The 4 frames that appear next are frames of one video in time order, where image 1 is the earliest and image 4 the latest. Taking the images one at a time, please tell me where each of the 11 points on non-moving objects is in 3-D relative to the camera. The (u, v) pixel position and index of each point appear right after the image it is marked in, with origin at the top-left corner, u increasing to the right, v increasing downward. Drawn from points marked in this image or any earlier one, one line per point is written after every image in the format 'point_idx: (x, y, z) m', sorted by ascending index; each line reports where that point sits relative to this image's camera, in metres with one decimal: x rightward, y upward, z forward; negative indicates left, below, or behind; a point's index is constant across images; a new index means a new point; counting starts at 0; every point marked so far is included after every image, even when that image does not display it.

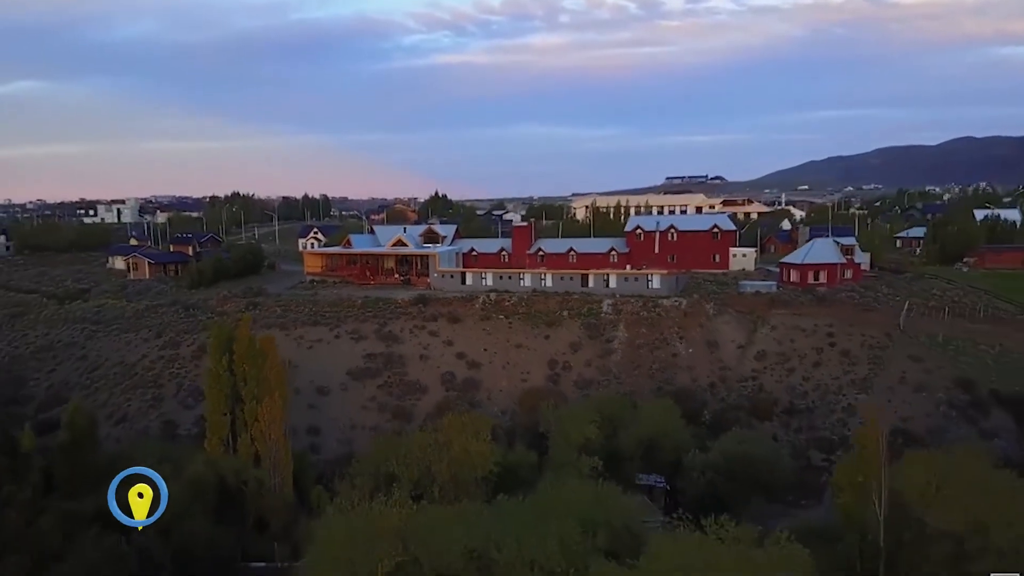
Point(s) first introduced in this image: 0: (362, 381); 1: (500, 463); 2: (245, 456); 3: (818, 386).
0: (-3.5, -2.1, +19.9) m
1: (-0.2, -3.2, +15.6) m
2: (-4.7, -3.0, +15.3) m
3: (+6.6, -1.9, +18.5) m
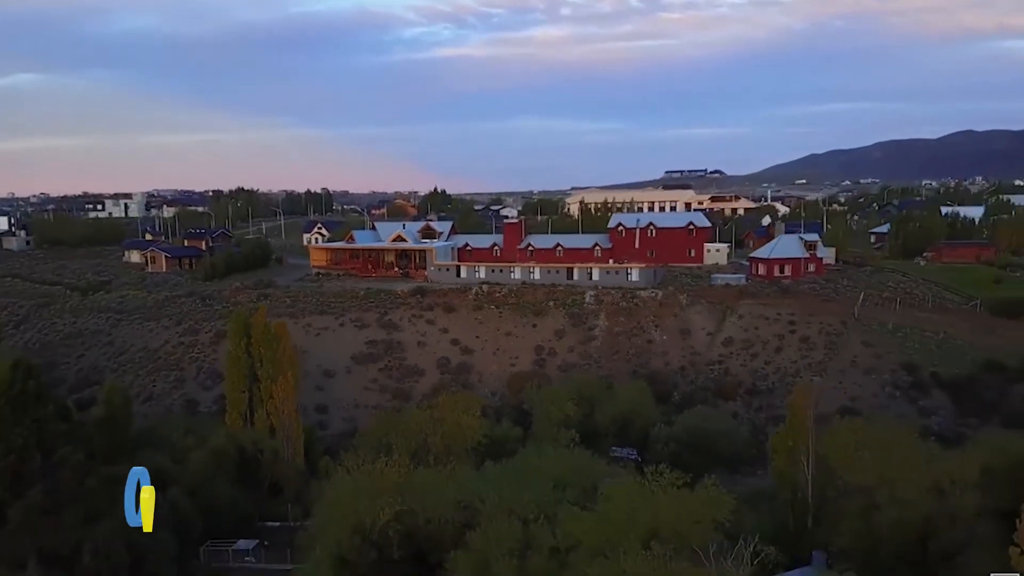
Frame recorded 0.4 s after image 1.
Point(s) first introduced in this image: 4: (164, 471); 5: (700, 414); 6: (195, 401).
0: (-3.7, -1.9, +21.9) m
1: (-0.5, -3.0, +17.6) m
2: (-5.0, -2.8, +17.3) m
3: (+6.4, -1.7, +20.5) m
4: (-6.3, -3.3, +15.7) m
5: (+4.0, -2.7, +18.5) m
6: (-7.2, -2.6, +19.7) m
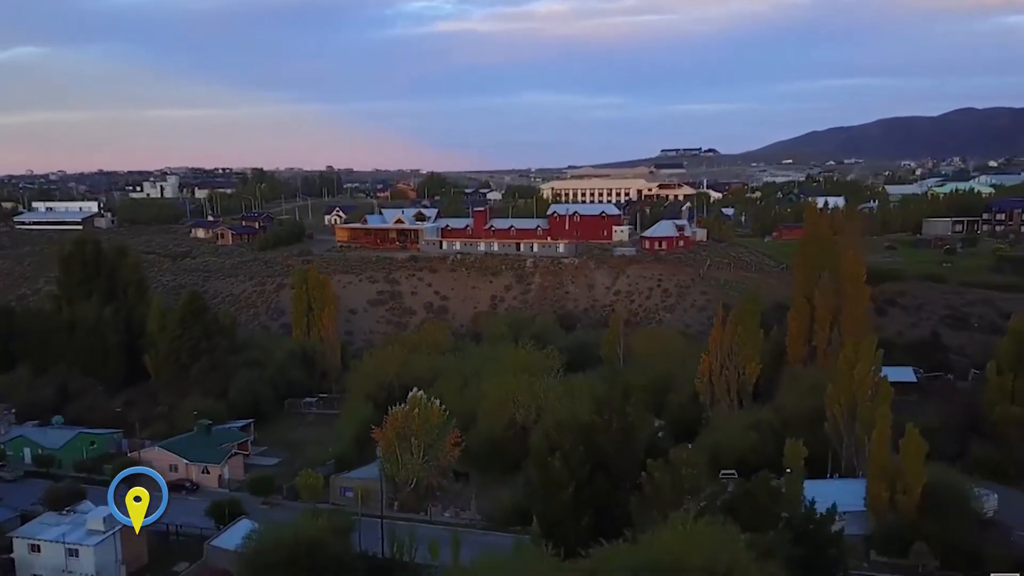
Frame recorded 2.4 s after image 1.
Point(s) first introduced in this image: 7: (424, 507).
0: (-5.2, -0.7, +33.2) m
1: (-2.0, -1.9, +28.9) m
2: (-6.5, -1.7, +28.6) m
3: (+4.9, -0.5, +31.7) m
4: (-7.8, -2.2, +27.0) m
5: (+2.6, -1.6, +29.8) m
6: (-8.7, -1.4, +31.0) m
7: (-1.8, -4.6, +18.0) m
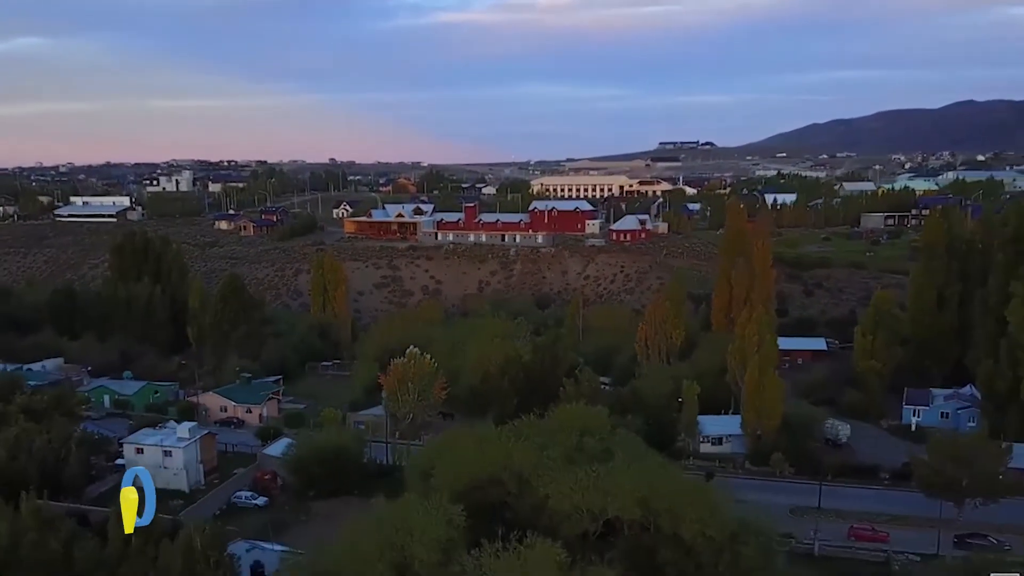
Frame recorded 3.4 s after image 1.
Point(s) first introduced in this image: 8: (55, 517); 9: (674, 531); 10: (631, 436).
0: (-5.9, 0.0, +38.8) m
1: (-2.7, -1.3, +34.5) m
2: (-7.2, -1.1, +34.3) m
3: (+4.2, +0.1, +37.3) m
4: (-8.6, -1.6, +32.7) m
5: (+1.8, -0.9, +35.4) m
6: (-9.4, -0.7, +36.6) m
7: (-2.6, -4.0, +23.7) m
8: (-7.7, -3.9, +14.5) m
9: (+2.0, -3.1, +10.9) m
10: (+2.0, -2.5, +14.3) m
